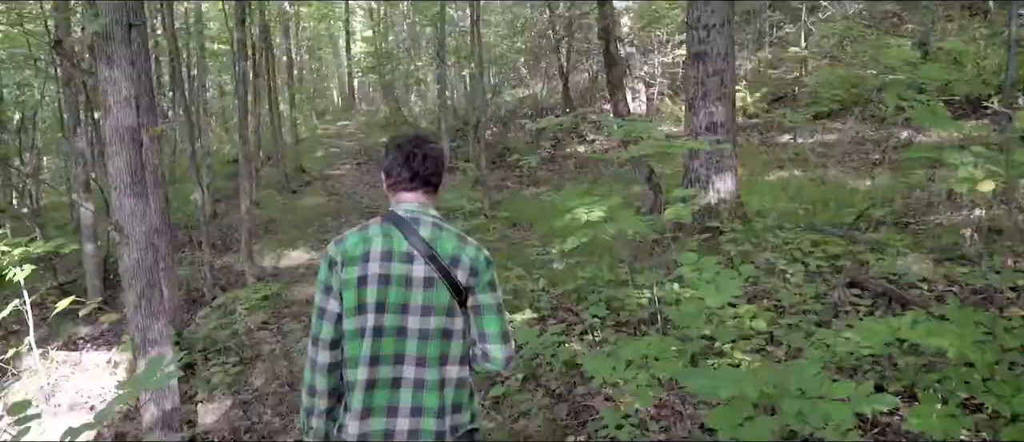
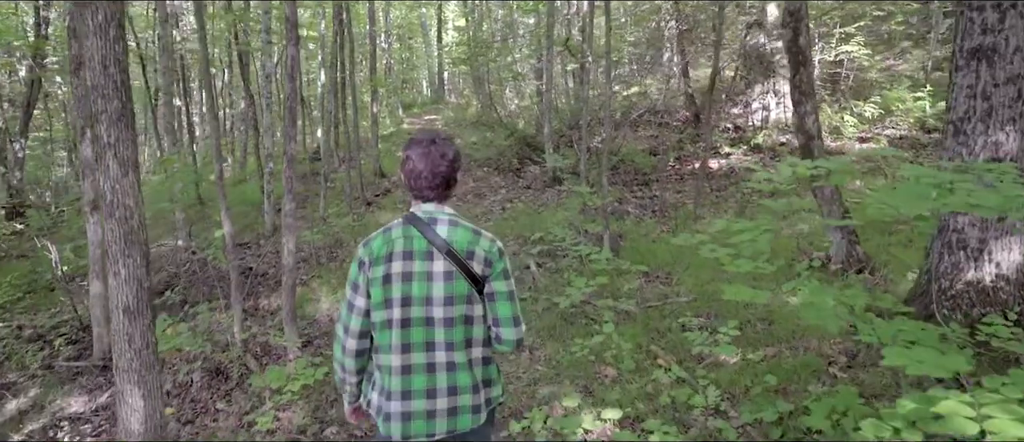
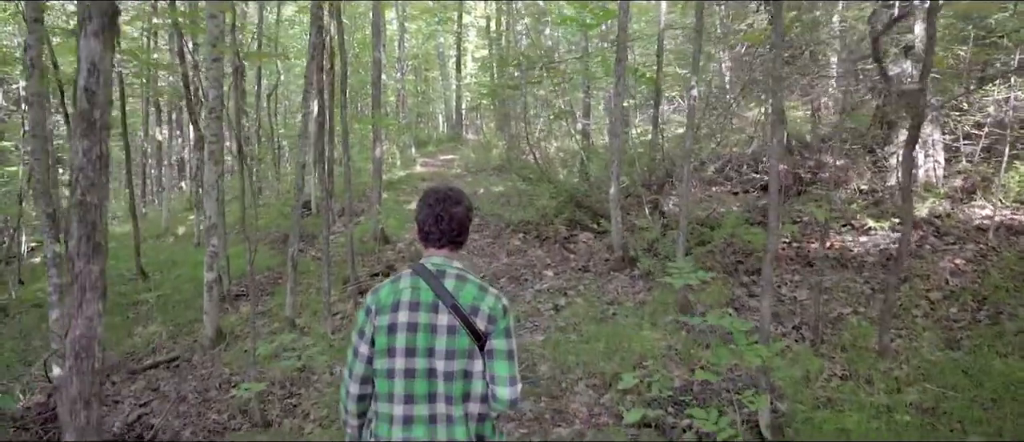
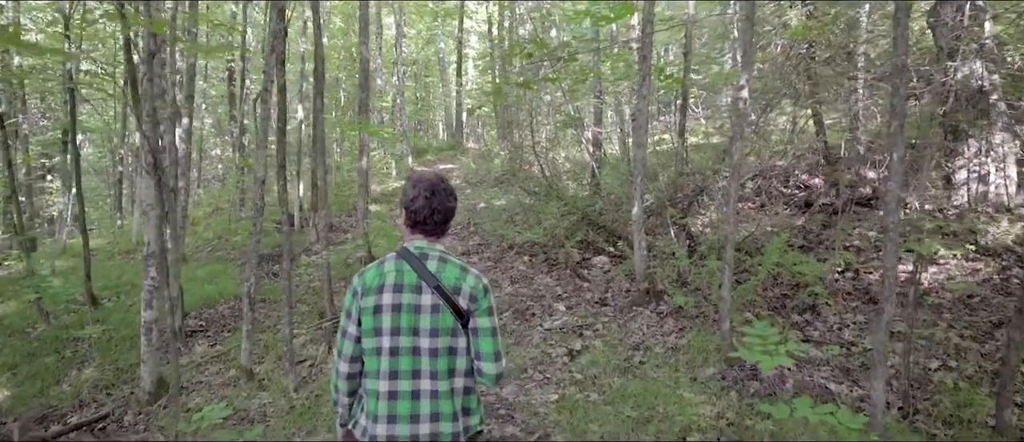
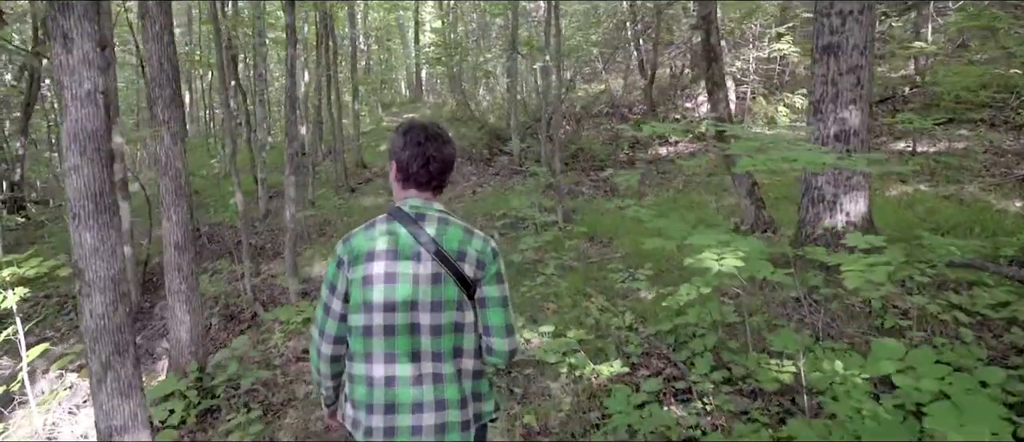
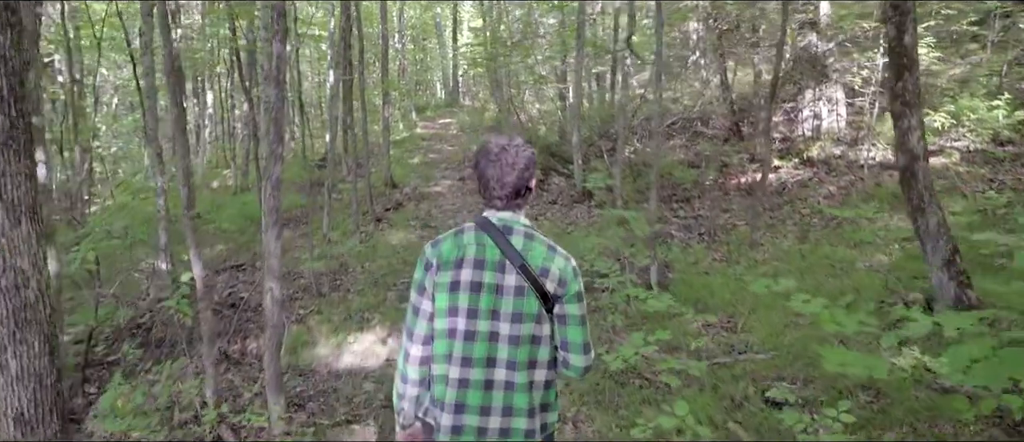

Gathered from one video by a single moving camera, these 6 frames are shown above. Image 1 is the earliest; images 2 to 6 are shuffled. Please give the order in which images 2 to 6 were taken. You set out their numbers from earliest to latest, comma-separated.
5, 2, 6, 3, 4
